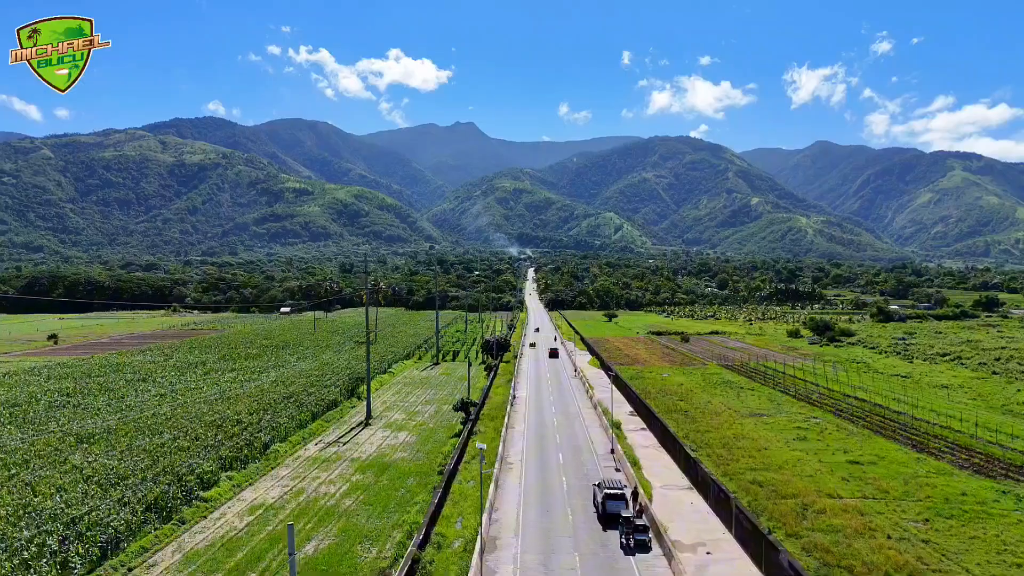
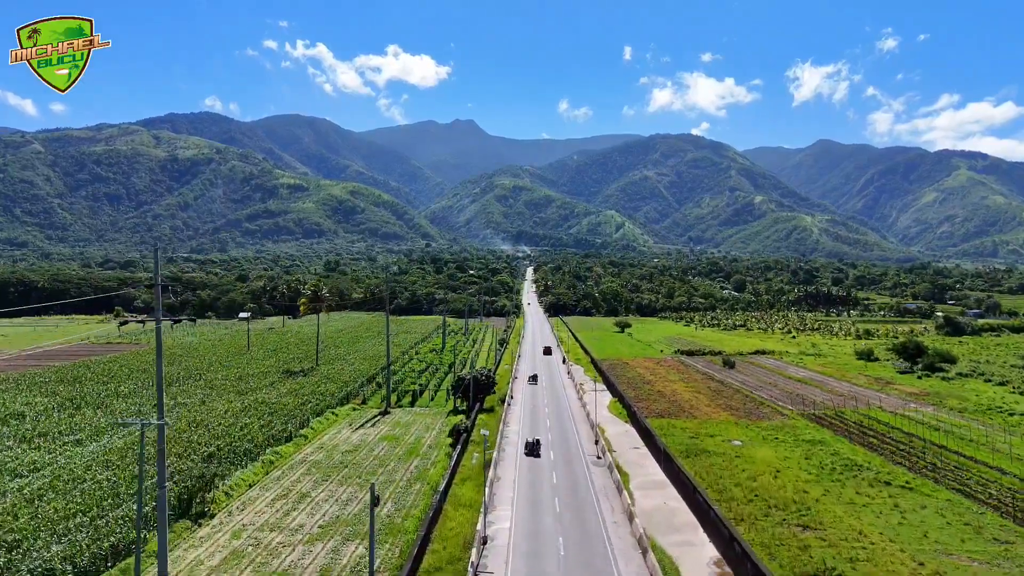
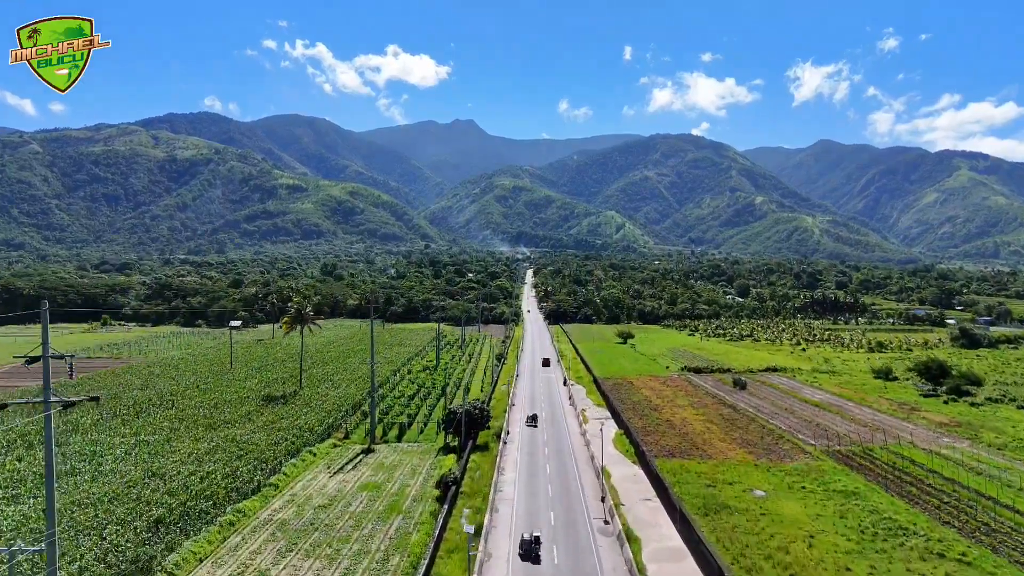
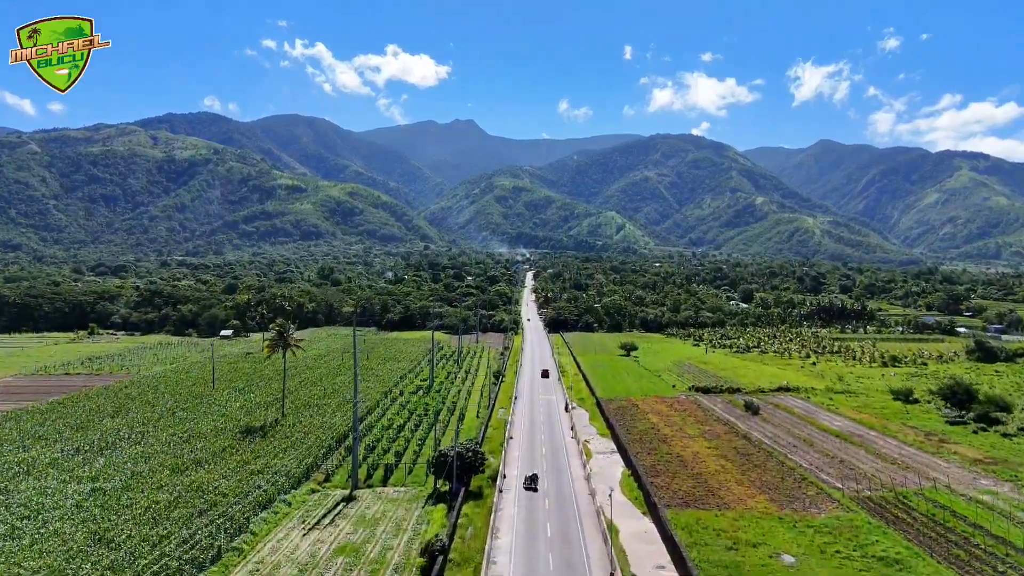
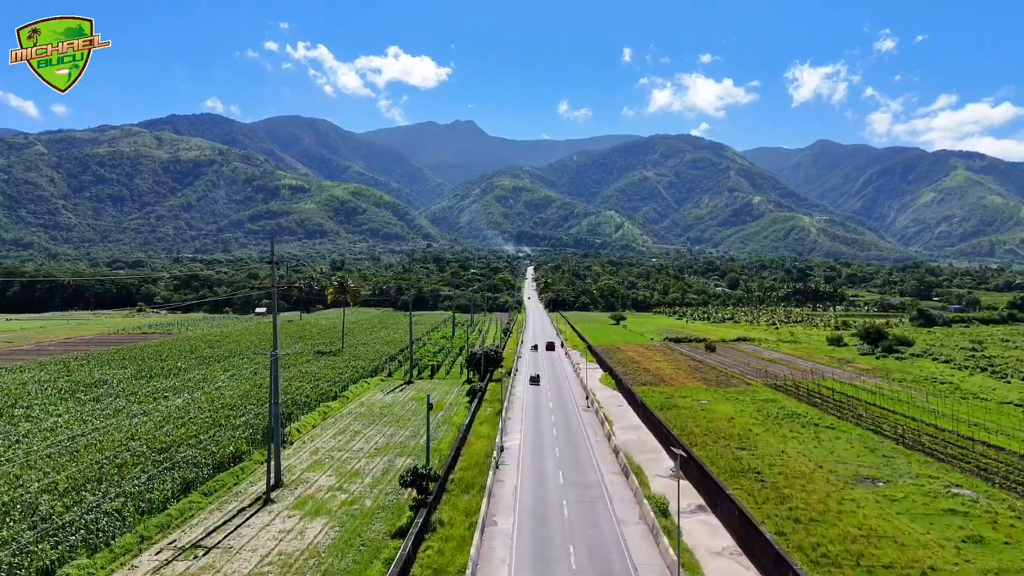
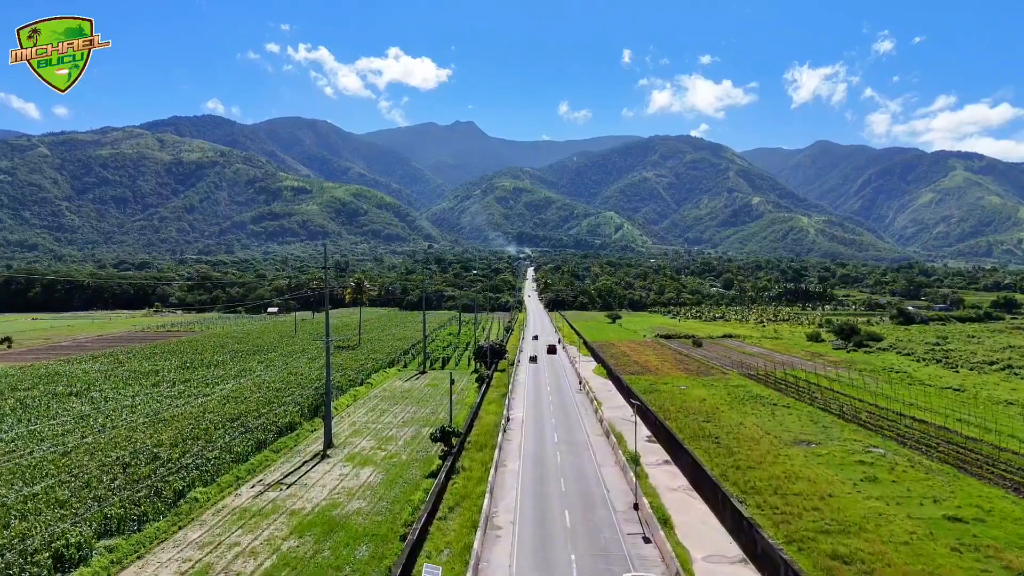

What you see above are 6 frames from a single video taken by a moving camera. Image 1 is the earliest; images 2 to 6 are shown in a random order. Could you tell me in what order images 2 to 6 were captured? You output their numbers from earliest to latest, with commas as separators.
6, 5, 2, 3, 4
